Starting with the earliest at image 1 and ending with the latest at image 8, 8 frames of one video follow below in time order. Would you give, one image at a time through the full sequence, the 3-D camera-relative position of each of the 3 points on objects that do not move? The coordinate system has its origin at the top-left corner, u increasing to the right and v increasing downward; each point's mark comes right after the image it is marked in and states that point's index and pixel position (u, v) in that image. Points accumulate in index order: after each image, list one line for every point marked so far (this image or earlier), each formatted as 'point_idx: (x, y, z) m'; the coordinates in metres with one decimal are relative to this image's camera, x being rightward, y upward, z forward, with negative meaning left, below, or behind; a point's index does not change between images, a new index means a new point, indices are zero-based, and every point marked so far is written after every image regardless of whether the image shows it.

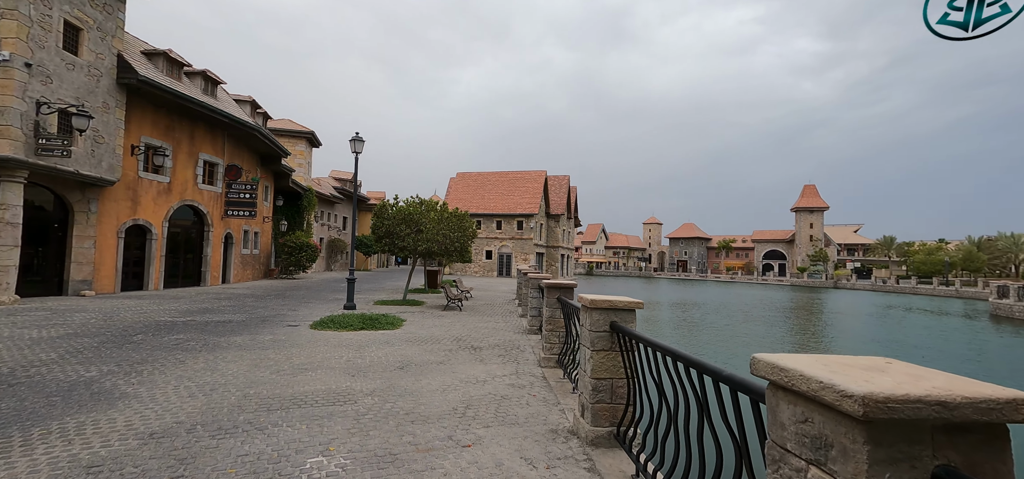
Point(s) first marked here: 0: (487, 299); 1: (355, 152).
0: (-1.0, -2.5, +19.7) m
1: (-4.7, +2.6, +14.2) m
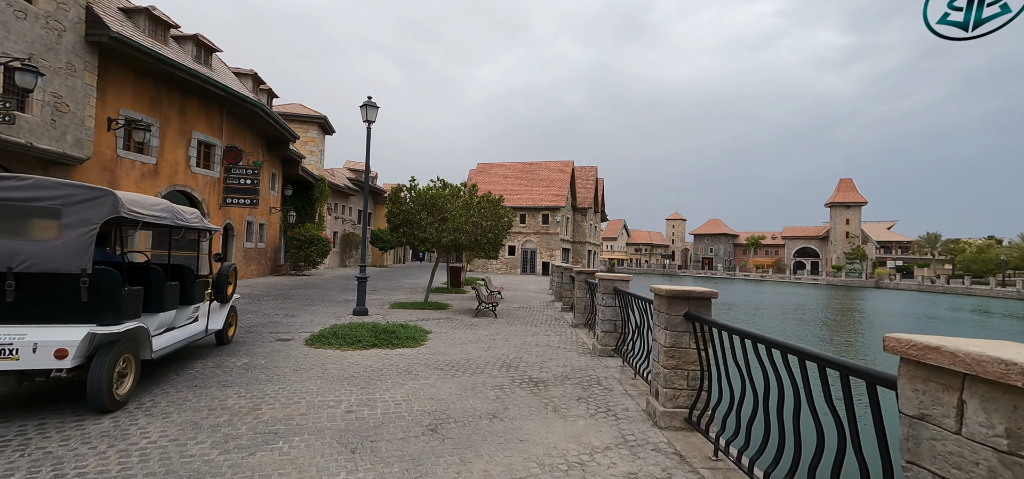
0: (+0.3, -2.2, +16.9) m
1: (-3.5, +2.9, +11.5) m
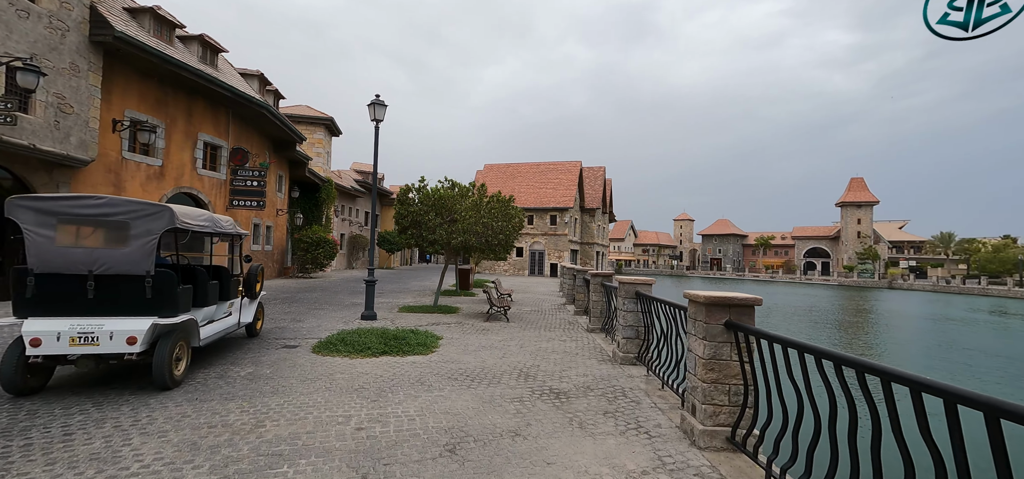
0: (+0.7, -2.2, +16.6) m
1: (-3.2, +2.8, +11.2) m
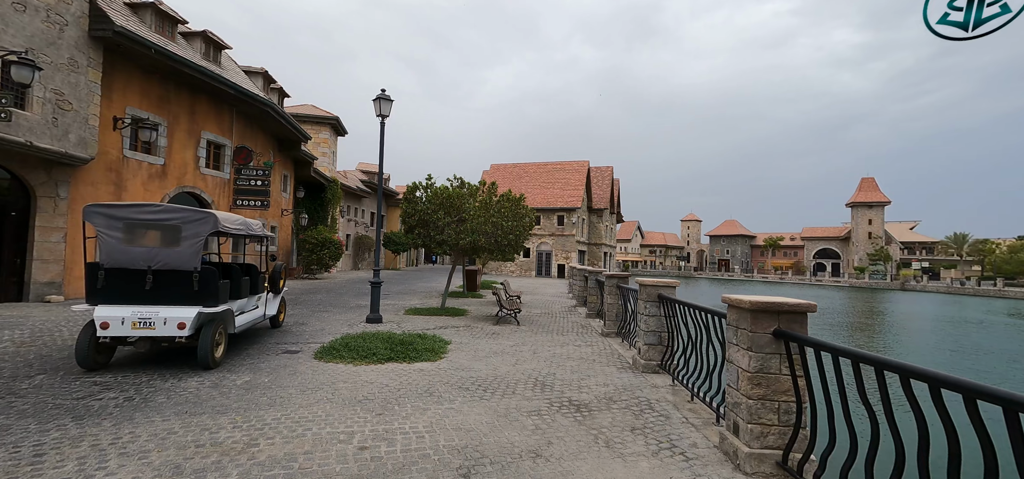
0: (+1.0, -2.3, +16.1) m
1: (-3.0, +2.8, +10.8) m
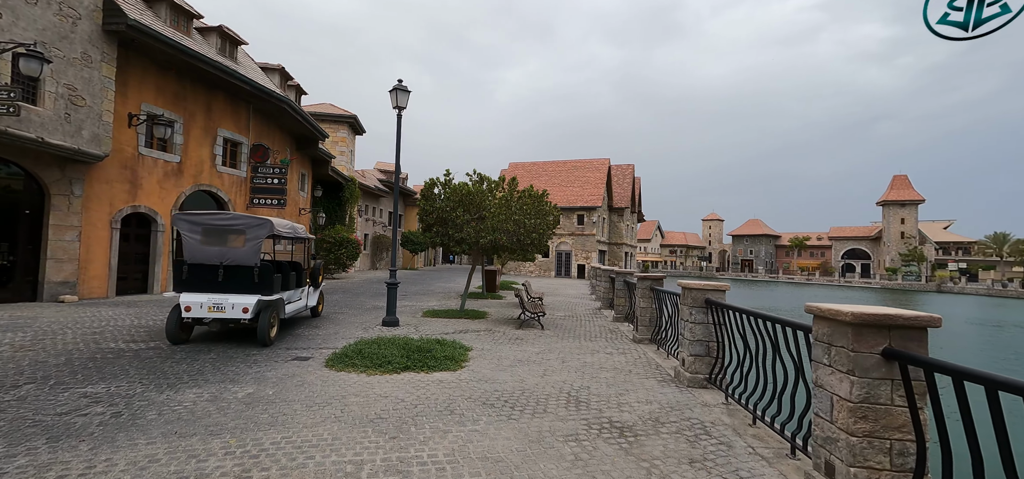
0: (+1.7, -2.2, +15.4) m
1: (-2.4, +2.8, +10.2) m
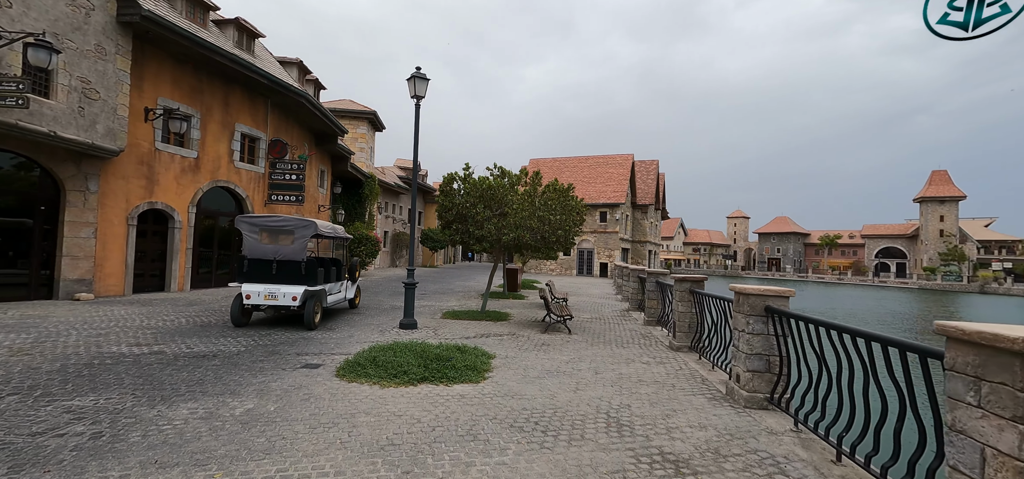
0: (+2.4, -2.2, +14.6) m
1: (-1.9, +2.9, +9.6) m
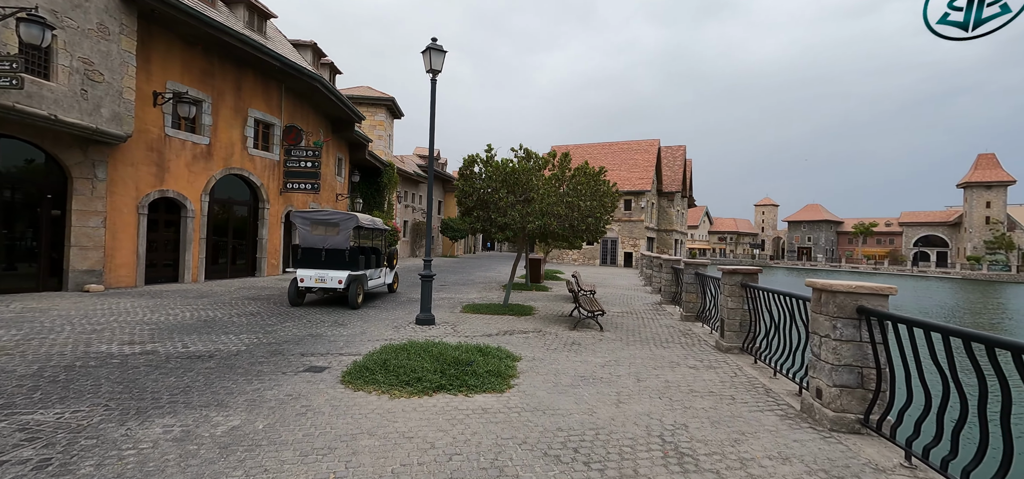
0: (+3.1, -1.8, +13.7) m
1: (-1.5, +3.1, +8.8) m
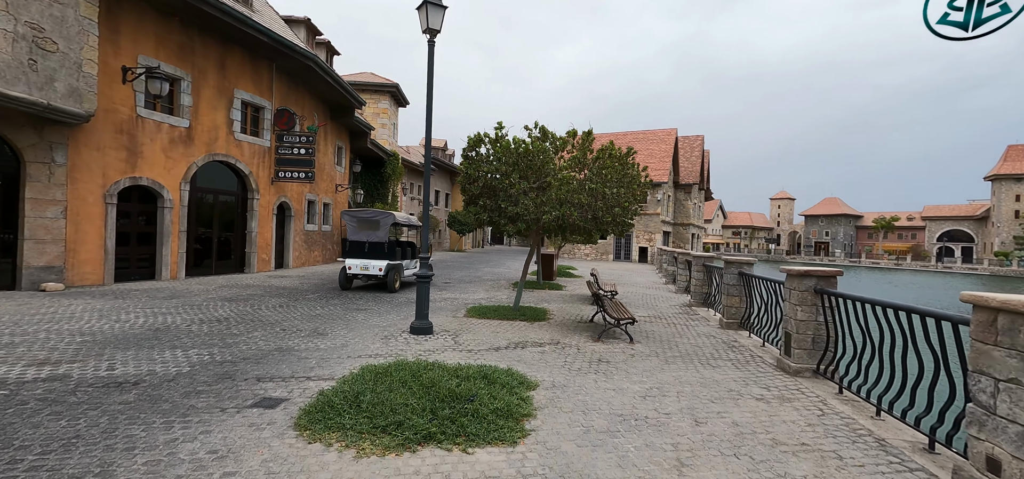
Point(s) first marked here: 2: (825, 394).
0: (+3.4, -1.7, +12.2) m
1: (-1.2, +3.2, +7.3) m
2: (+3.4, -1.6, +5.3) m
